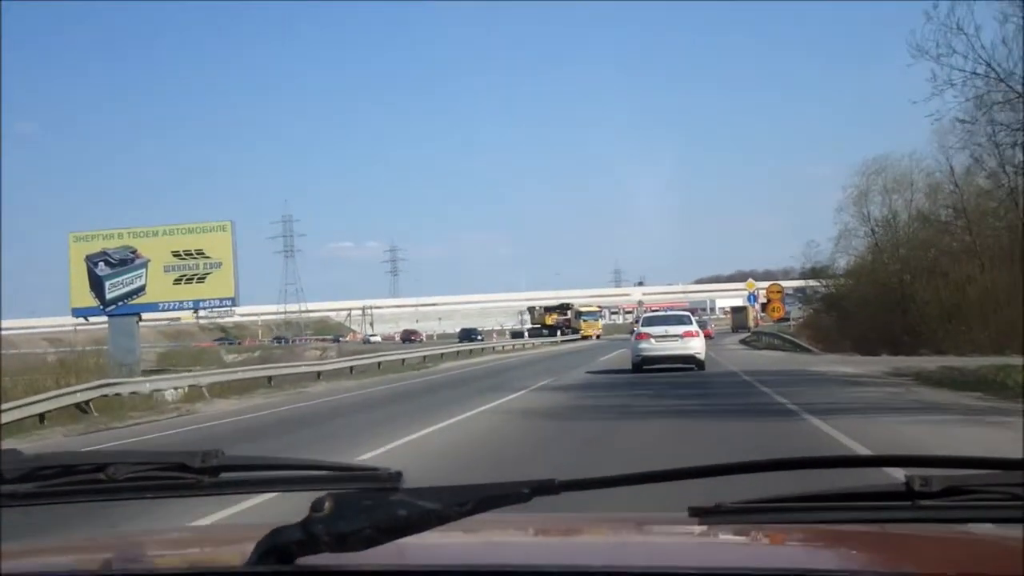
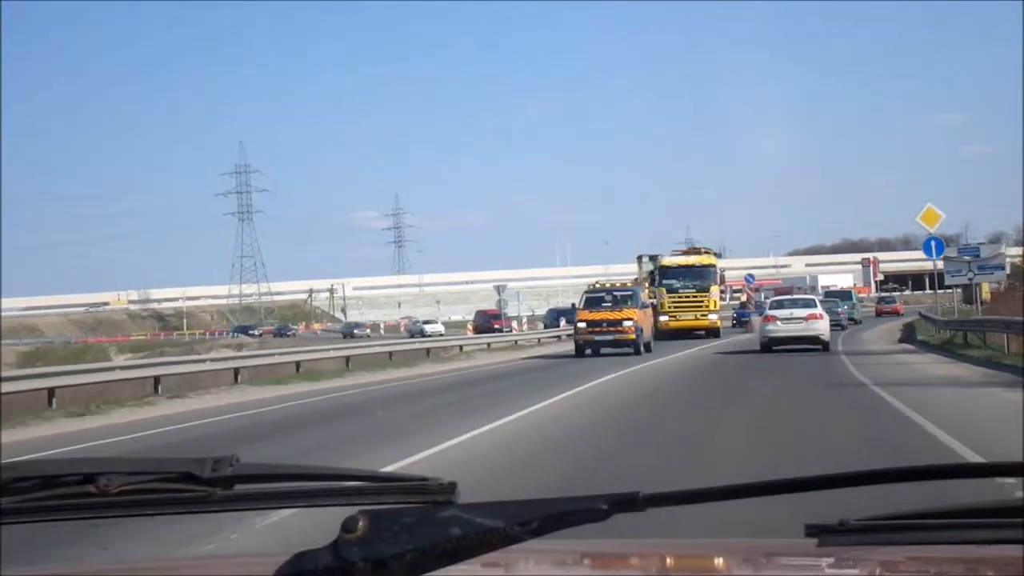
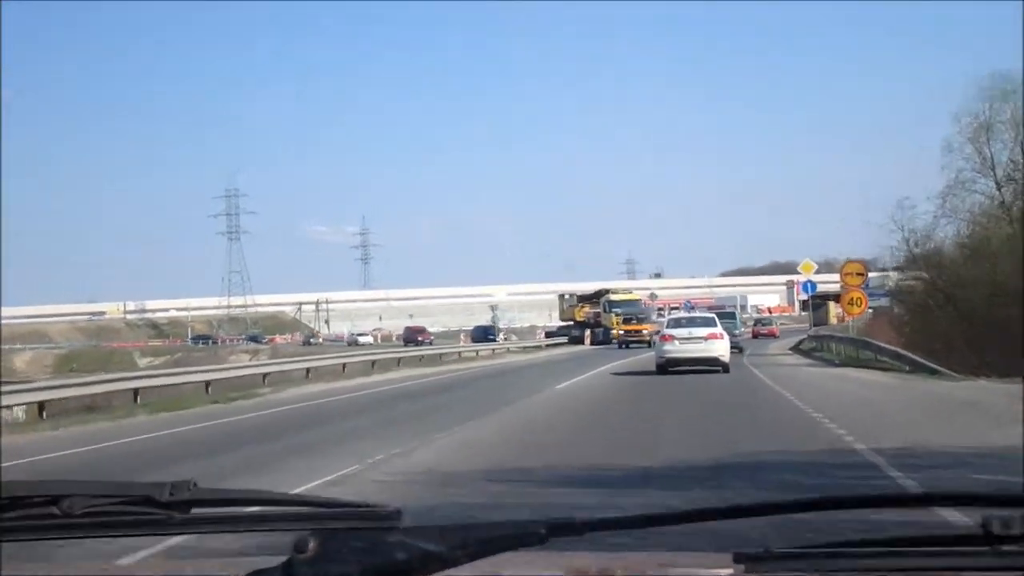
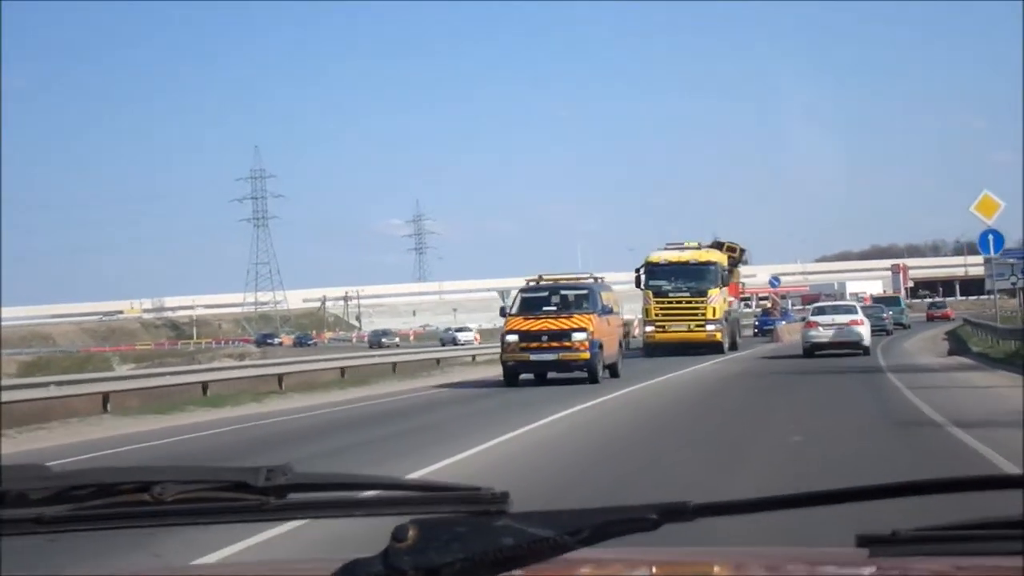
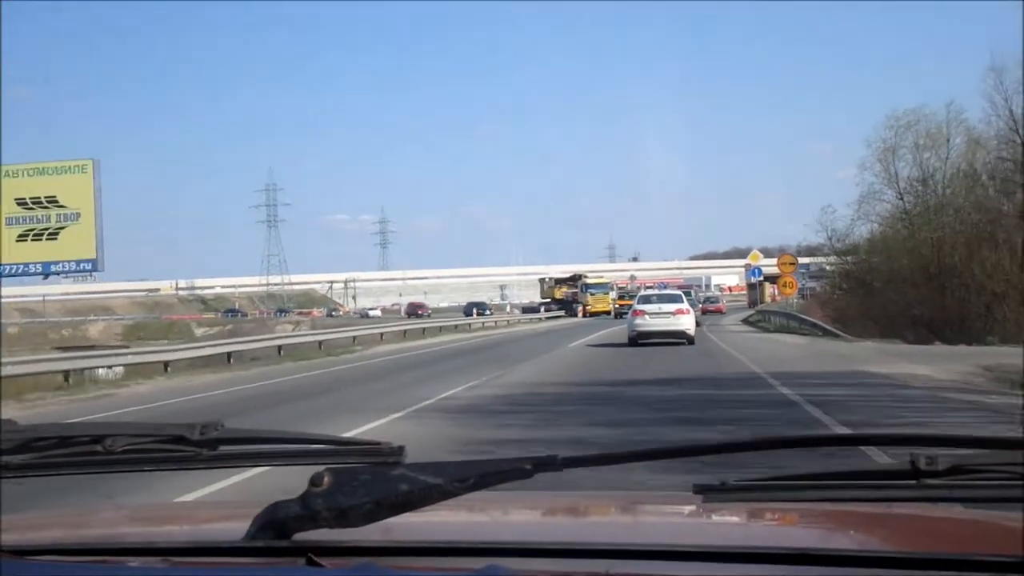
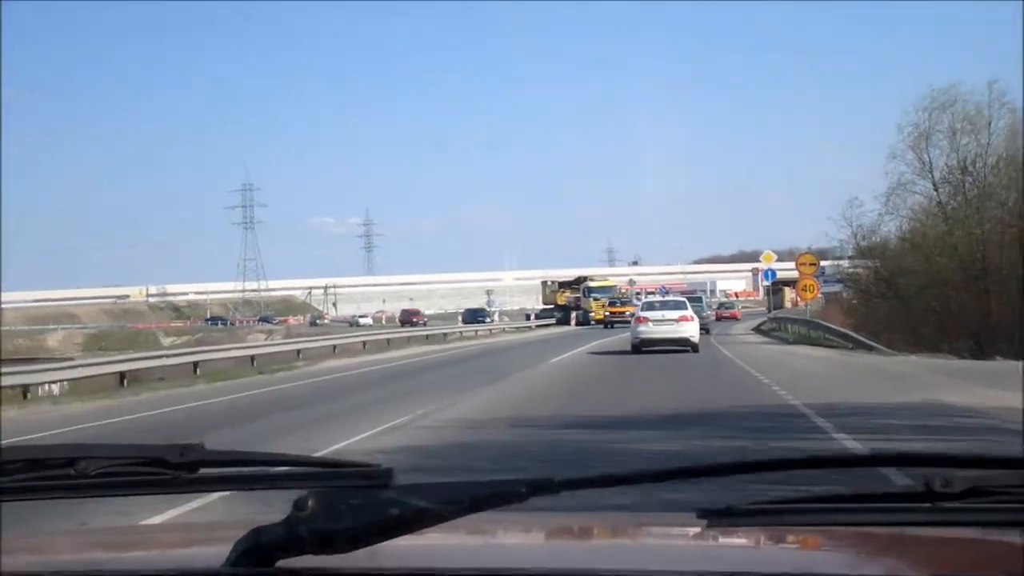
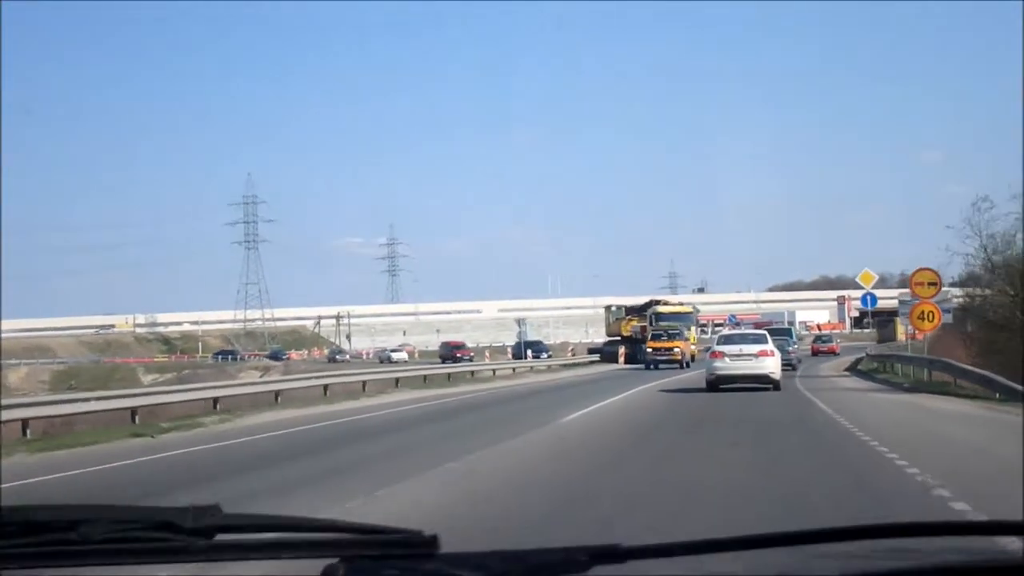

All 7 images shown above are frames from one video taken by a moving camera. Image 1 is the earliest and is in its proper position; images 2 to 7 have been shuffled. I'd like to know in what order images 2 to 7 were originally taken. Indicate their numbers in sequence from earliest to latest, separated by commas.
5, 6, 3, 7, 2, 4
